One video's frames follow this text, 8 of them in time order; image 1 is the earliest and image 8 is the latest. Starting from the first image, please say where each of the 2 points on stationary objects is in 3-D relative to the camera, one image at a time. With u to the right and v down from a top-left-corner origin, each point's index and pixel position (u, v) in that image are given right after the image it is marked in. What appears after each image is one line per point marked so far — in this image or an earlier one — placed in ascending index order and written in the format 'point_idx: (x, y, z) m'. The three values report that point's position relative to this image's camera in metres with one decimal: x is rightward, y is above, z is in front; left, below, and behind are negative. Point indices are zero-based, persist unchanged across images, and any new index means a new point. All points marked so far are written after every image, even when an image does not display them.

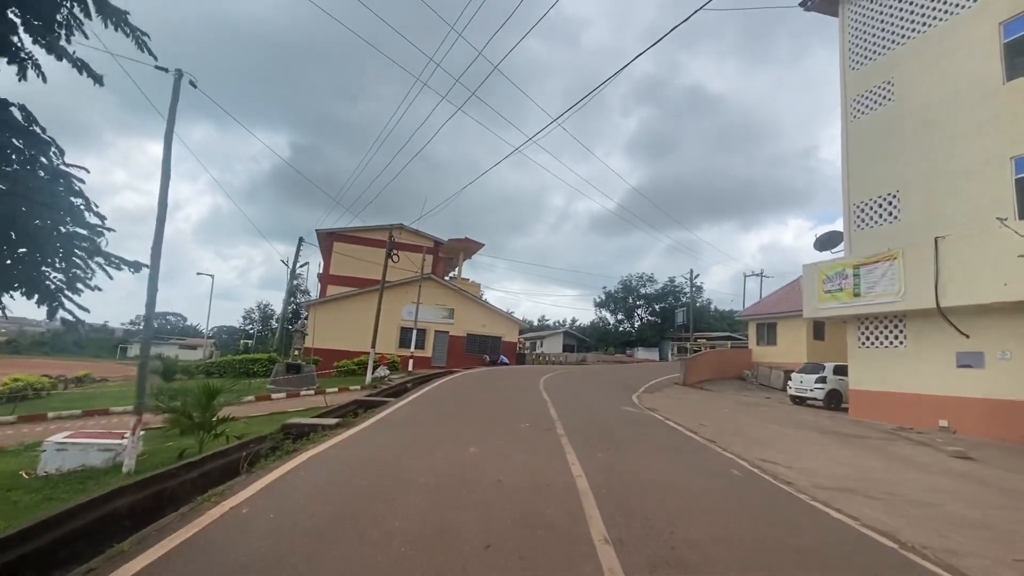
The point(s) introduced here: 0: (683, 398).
0: (+6.3, -4.1, +19.7) m
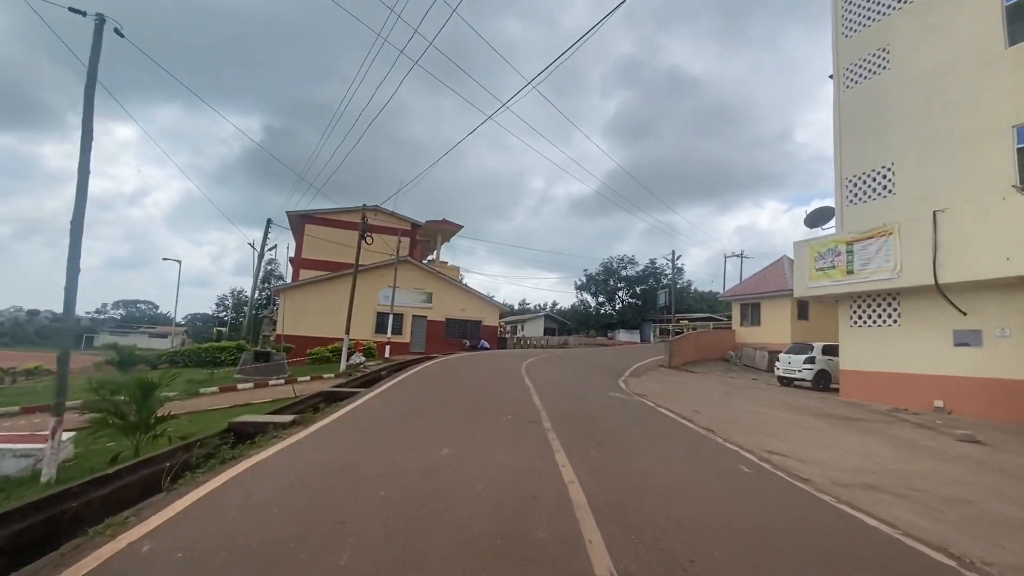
0: (+5.6, -3.4, +19.1) m
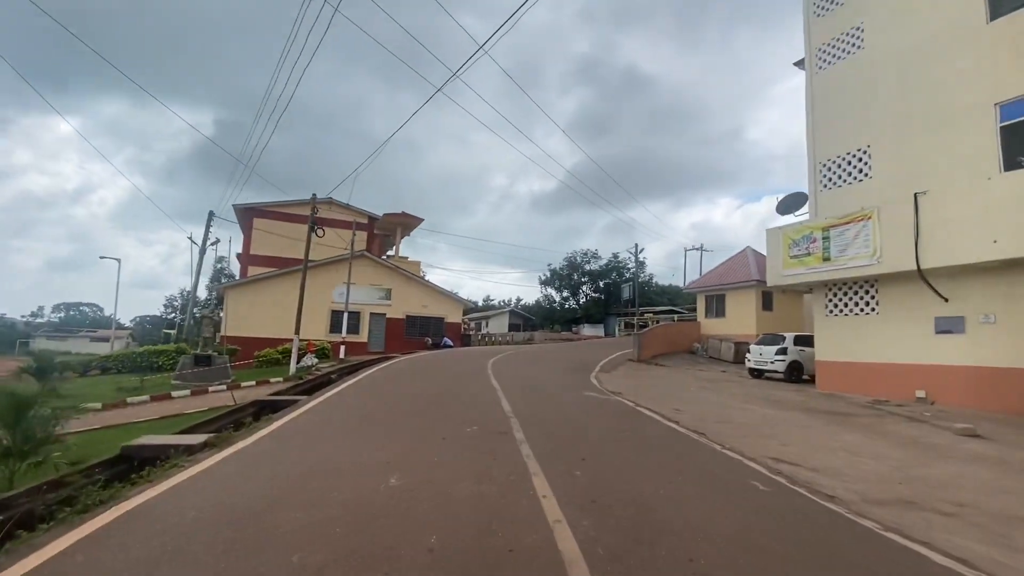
0: (+4.4, -3.0, +18.1) m
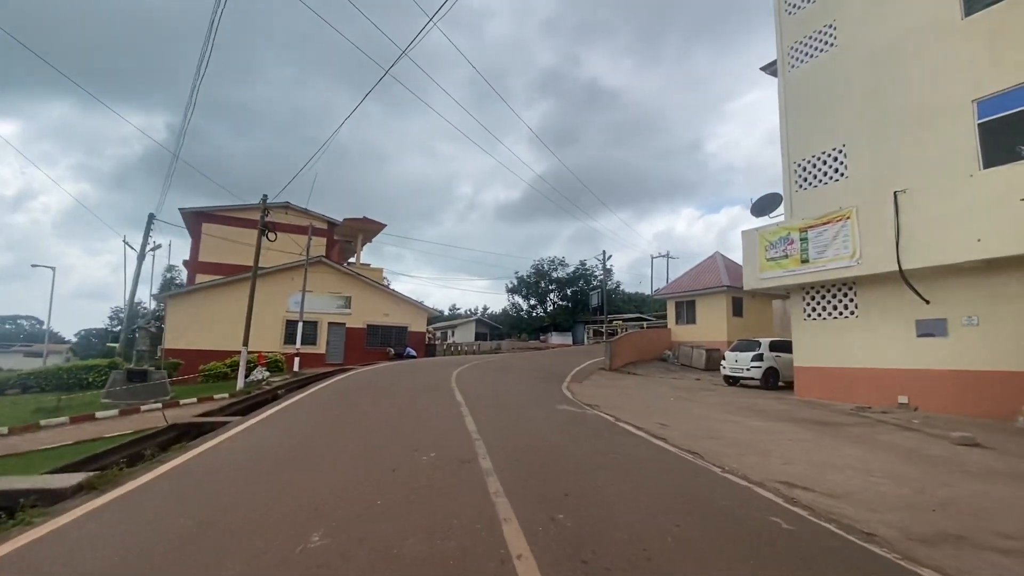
0: (+3.3, -3.2, +17.2) m
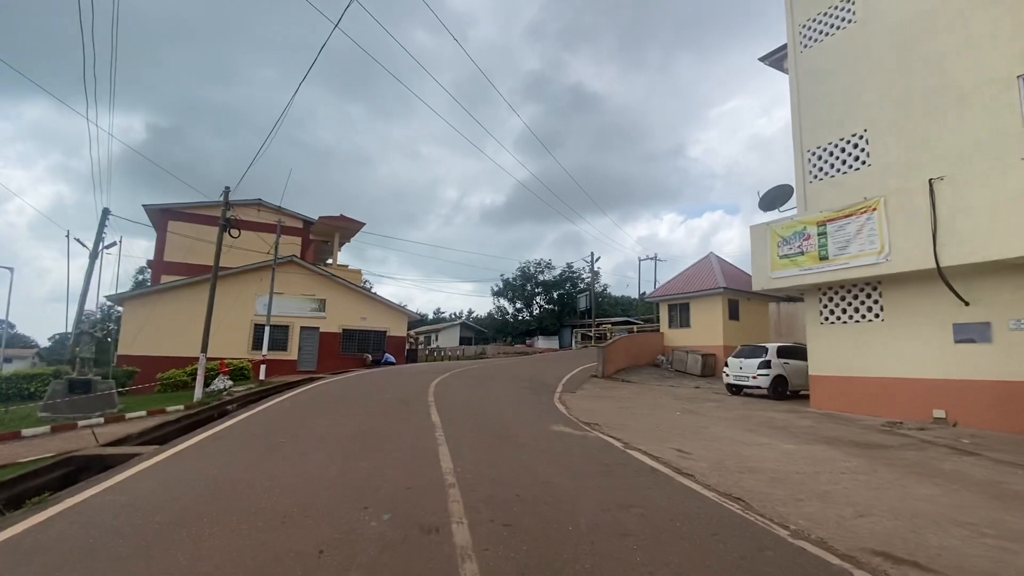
0: (+2.9, -3.2, +15.5) m
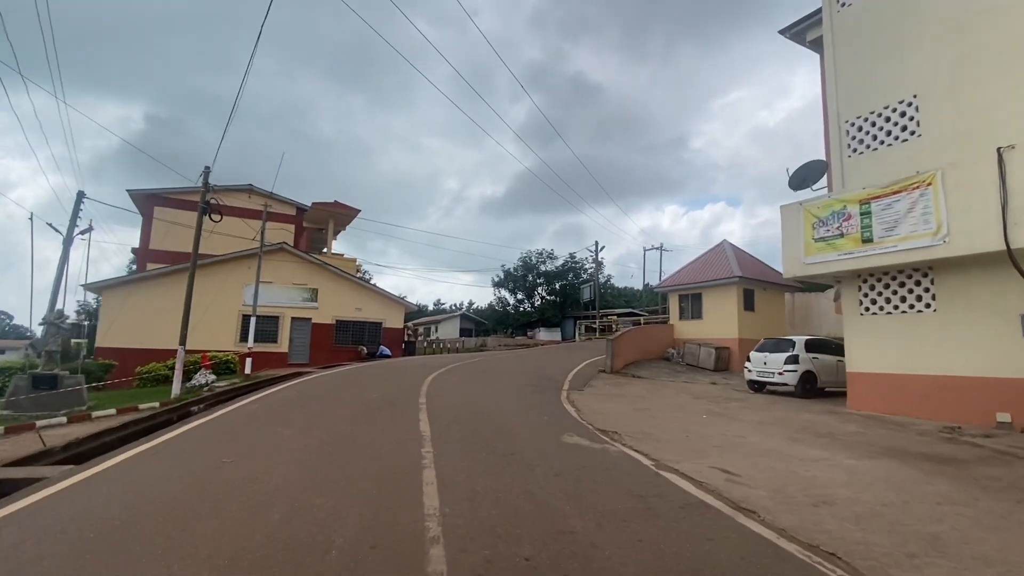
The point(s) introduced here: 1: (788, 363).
0: (+3.0, -2.9, +14.0) m
1: (+8.2, -2.2, +15.6) m
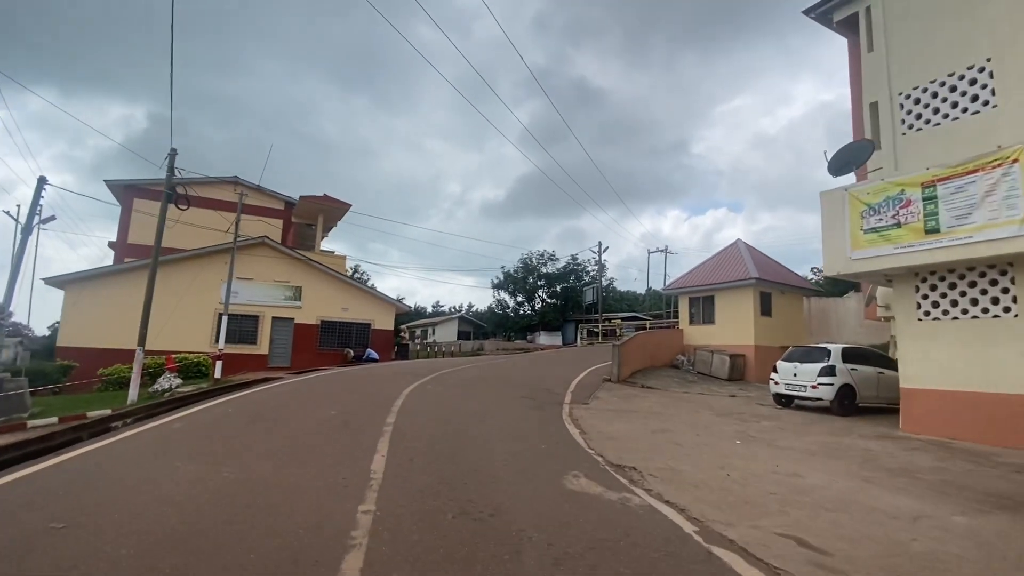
0: (+2.8, -2.8, +12.0) m
1: (+8.0, -2.2, +13.6) m
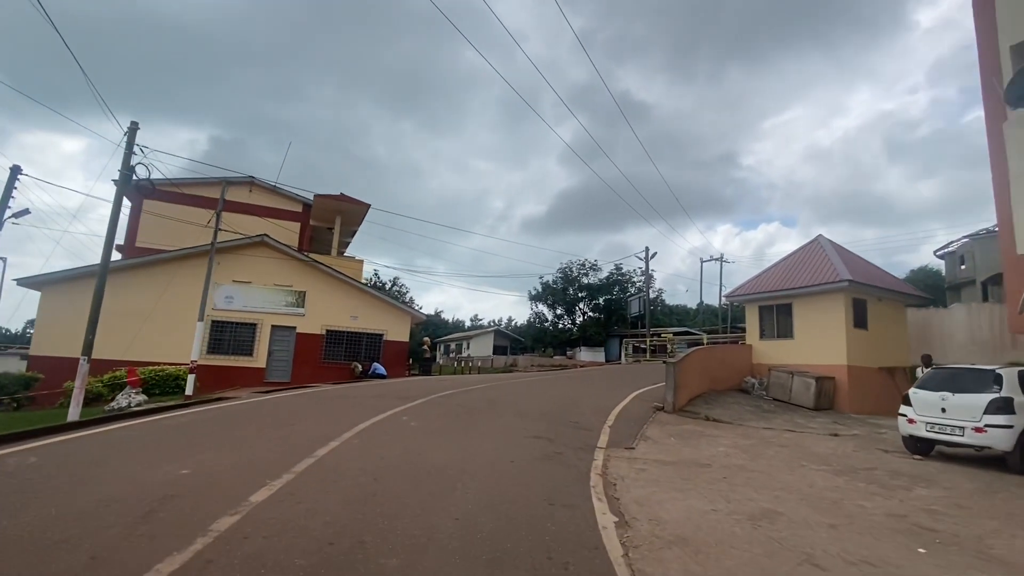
0: (+2.9, -2.6, +7.8) m
1: (+8.2, -2.1, +9.0) m
